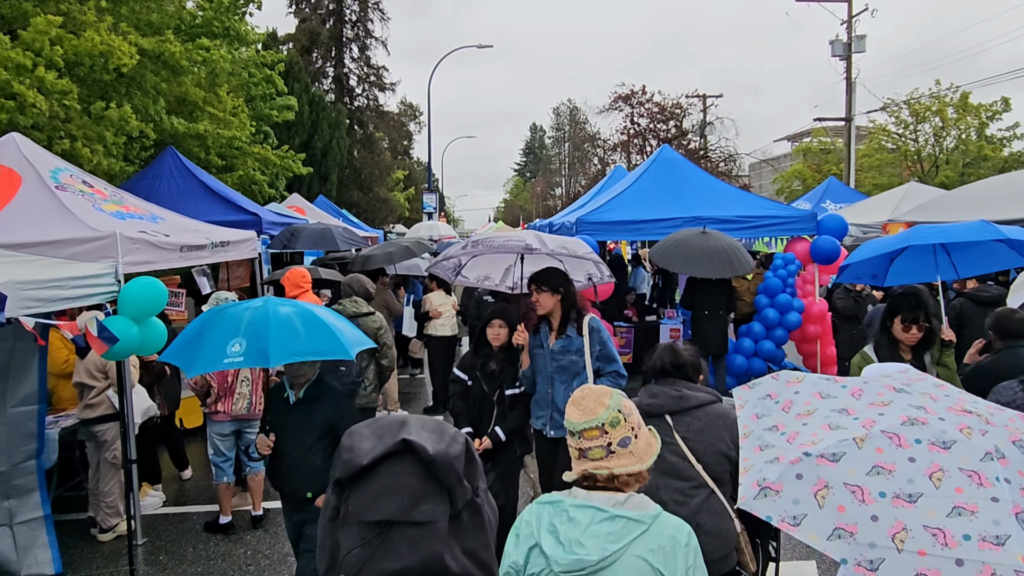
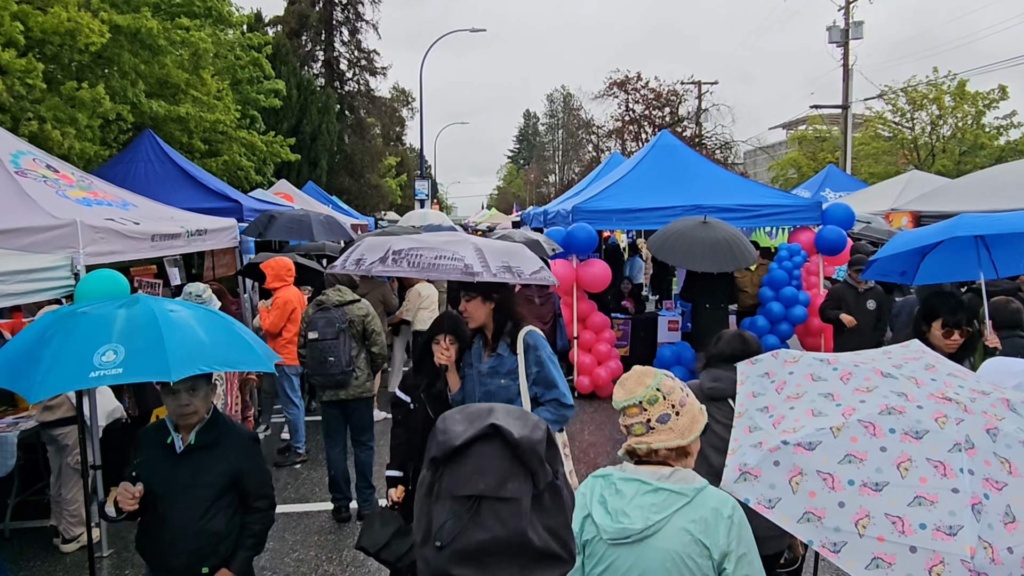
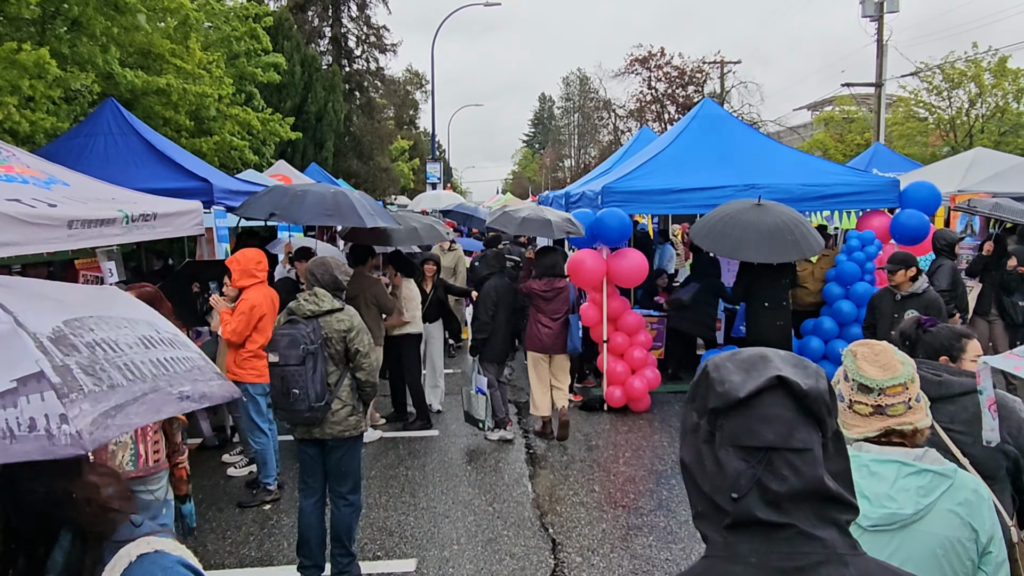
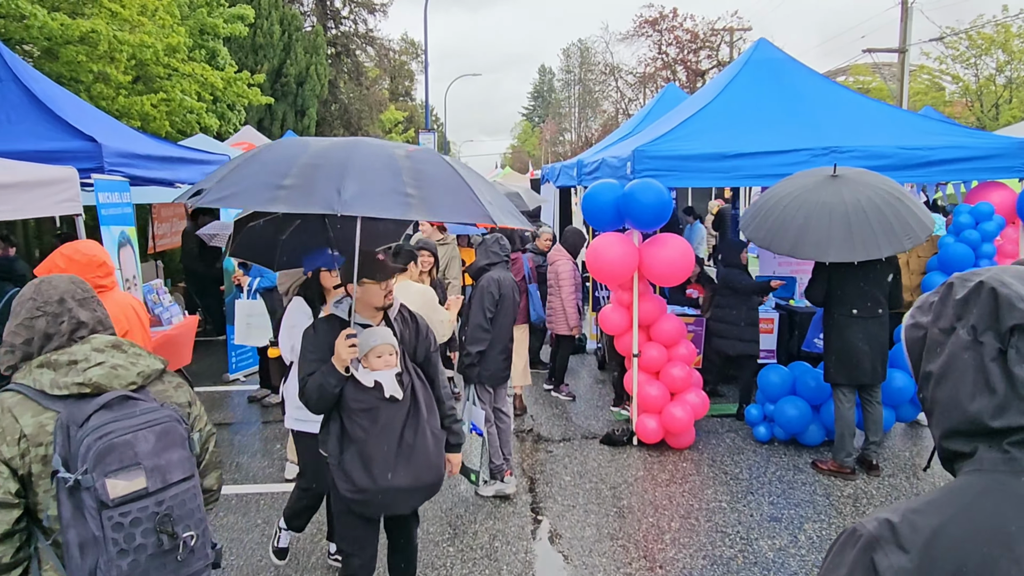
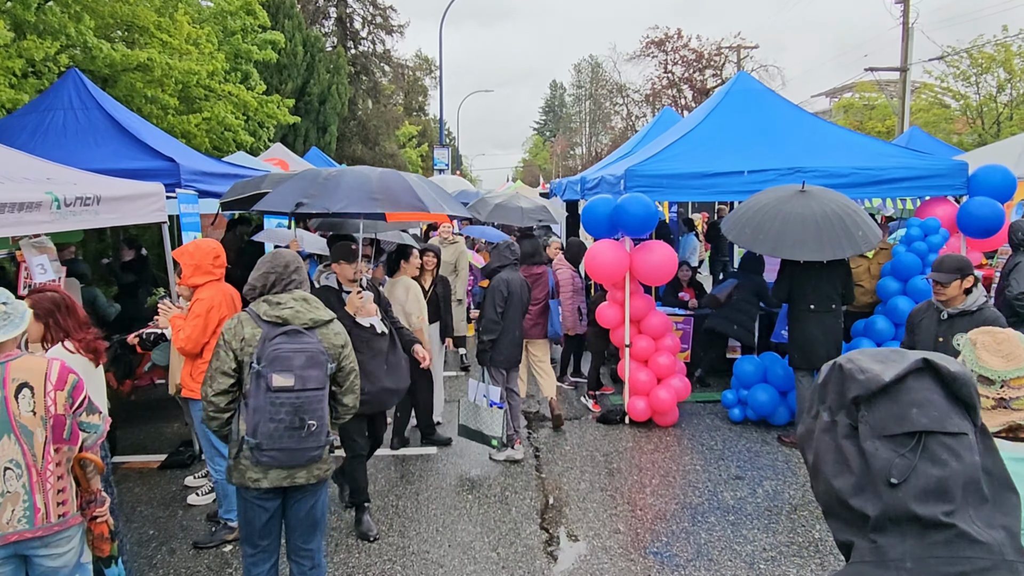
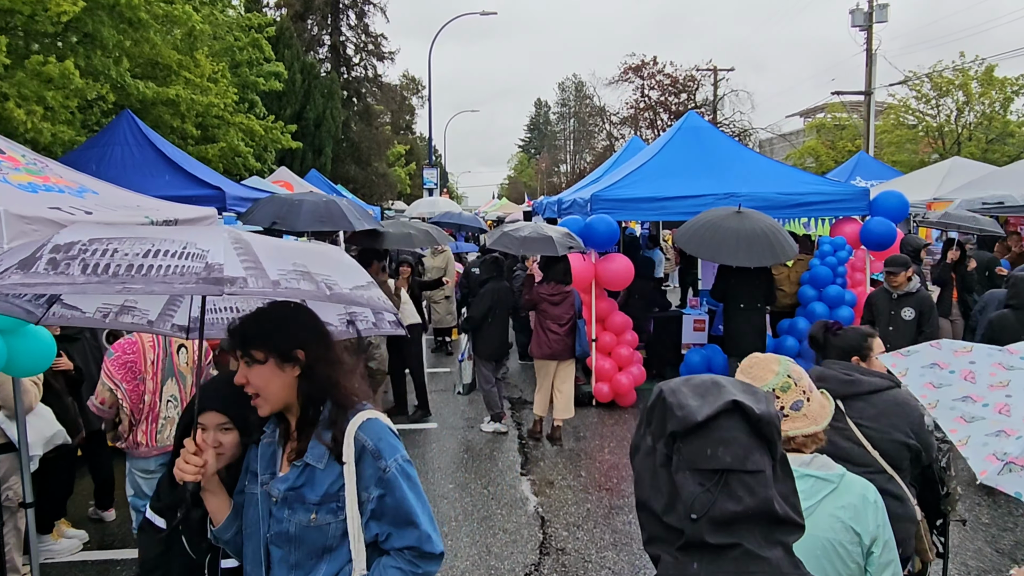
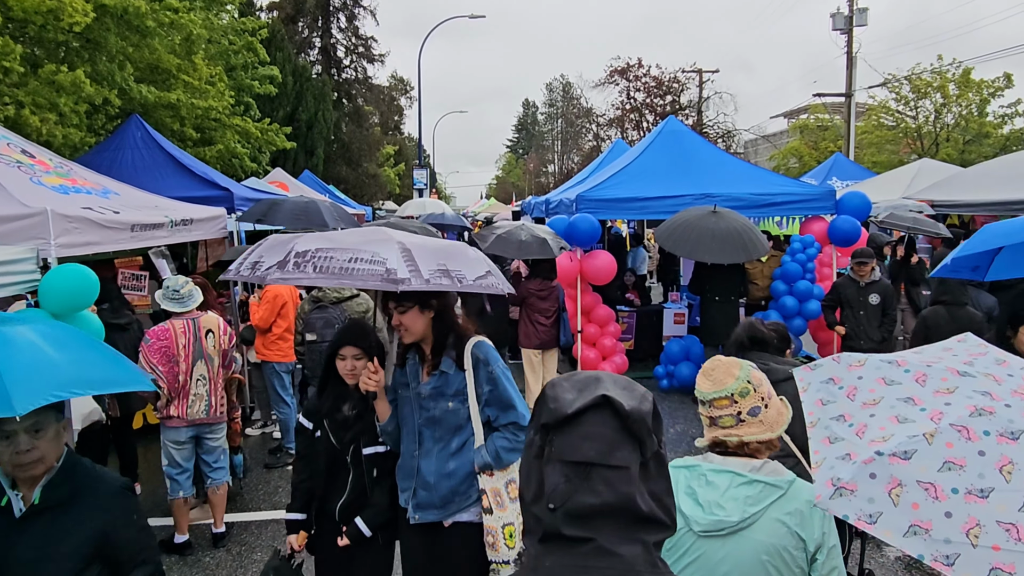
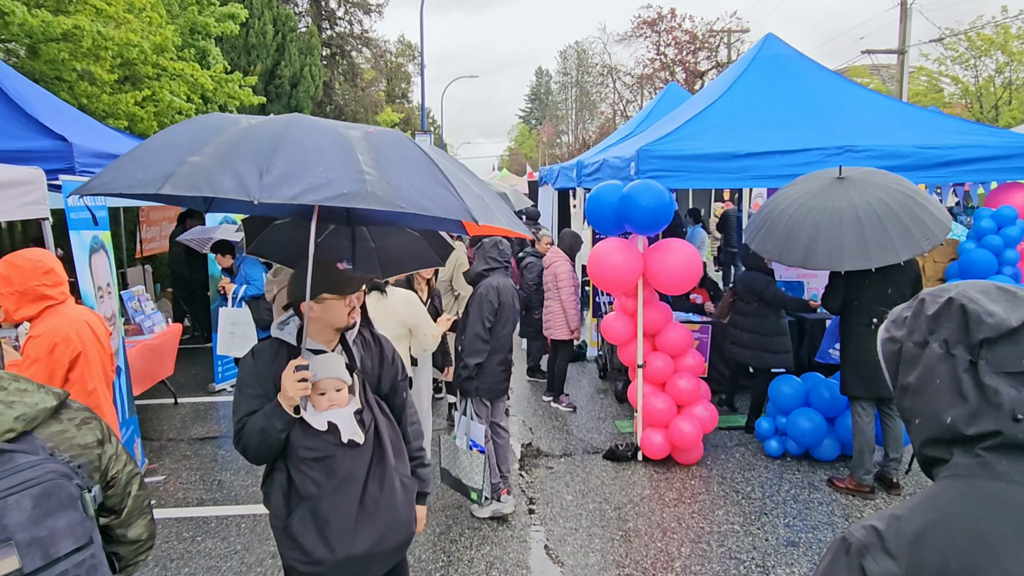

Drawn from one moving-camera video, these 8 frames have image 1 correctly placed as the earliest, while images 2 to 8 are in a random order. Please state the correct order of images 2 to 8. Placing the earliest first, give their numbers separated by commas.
2, 7, 6, 3, 5, 4, 8
